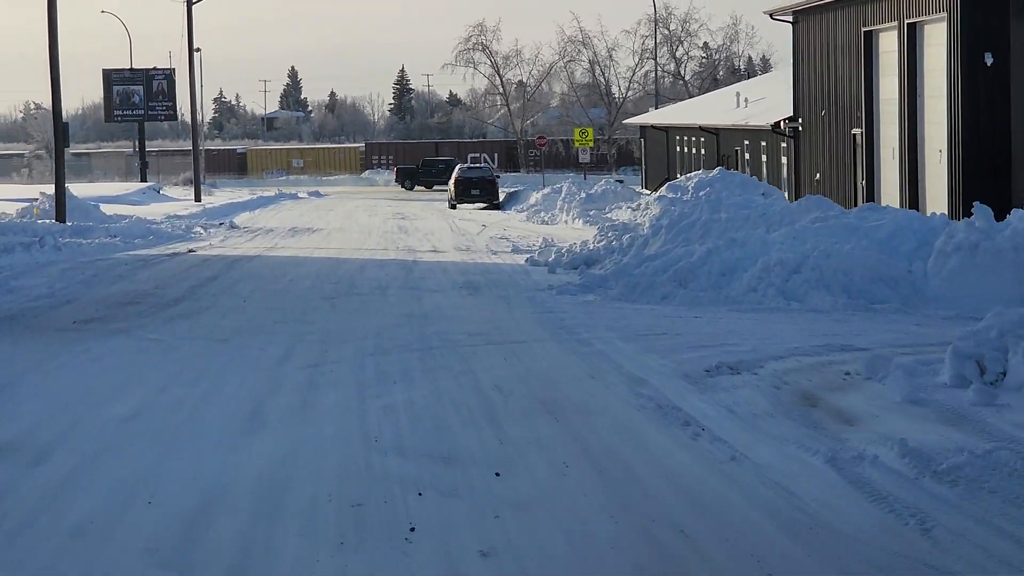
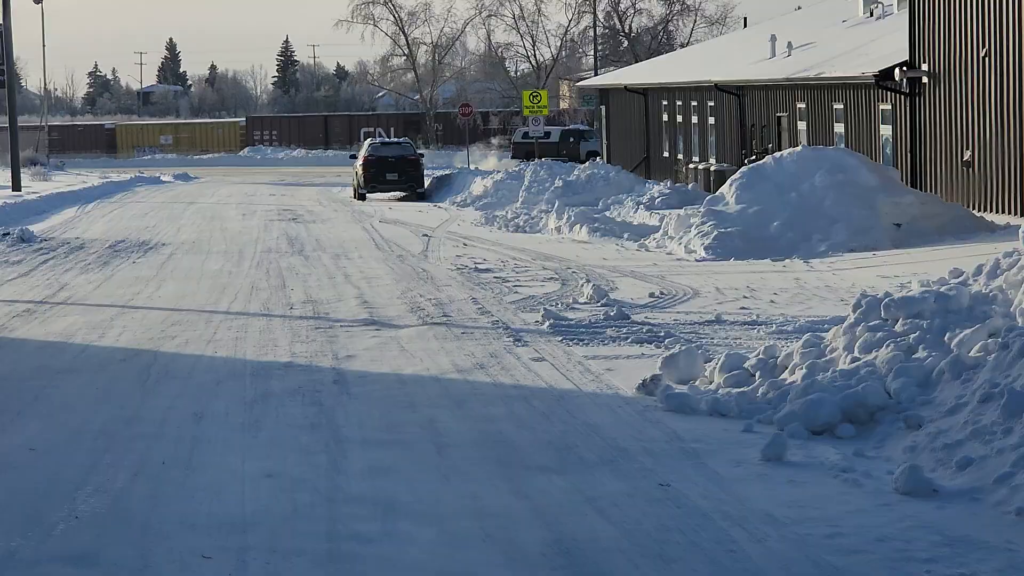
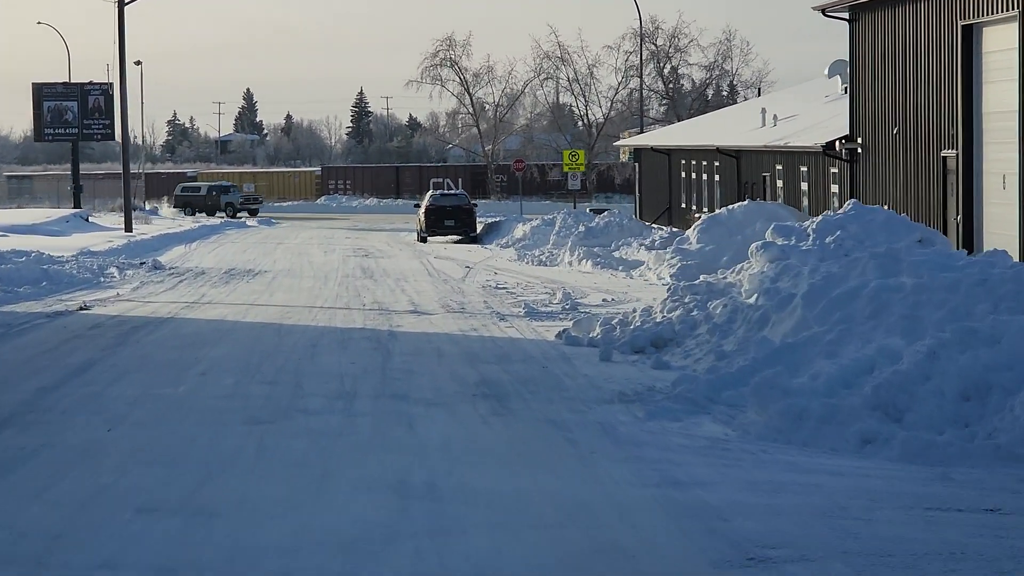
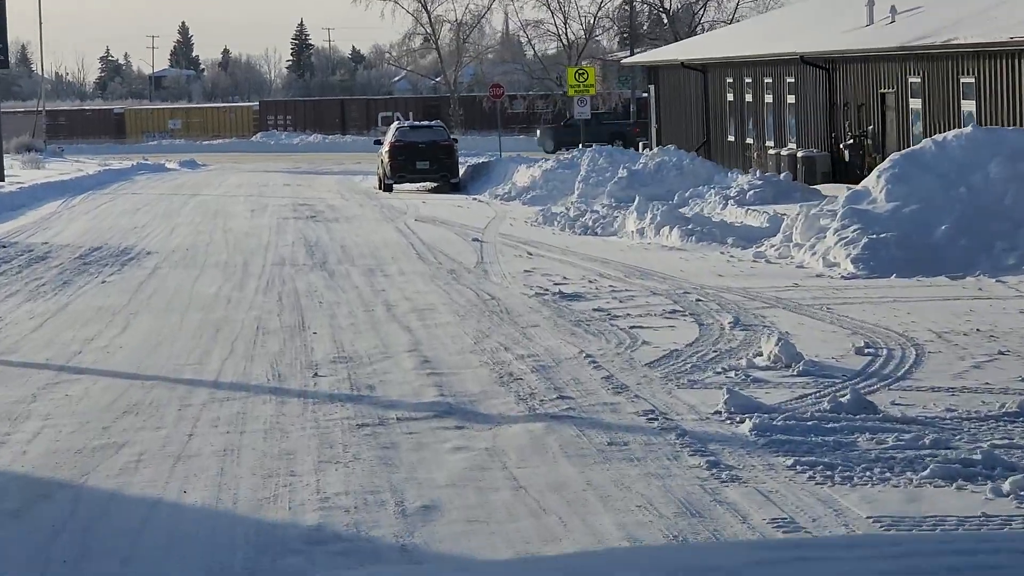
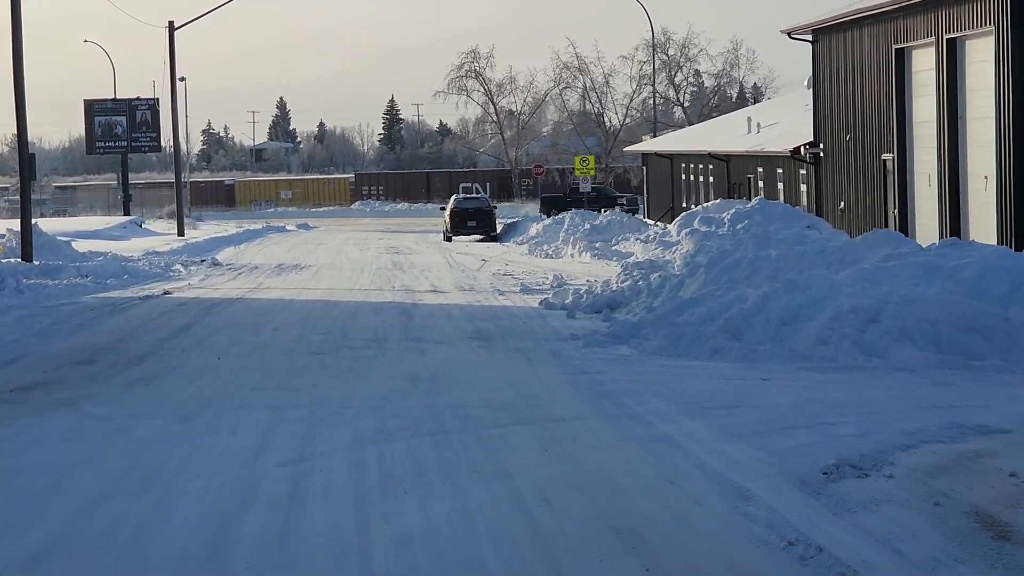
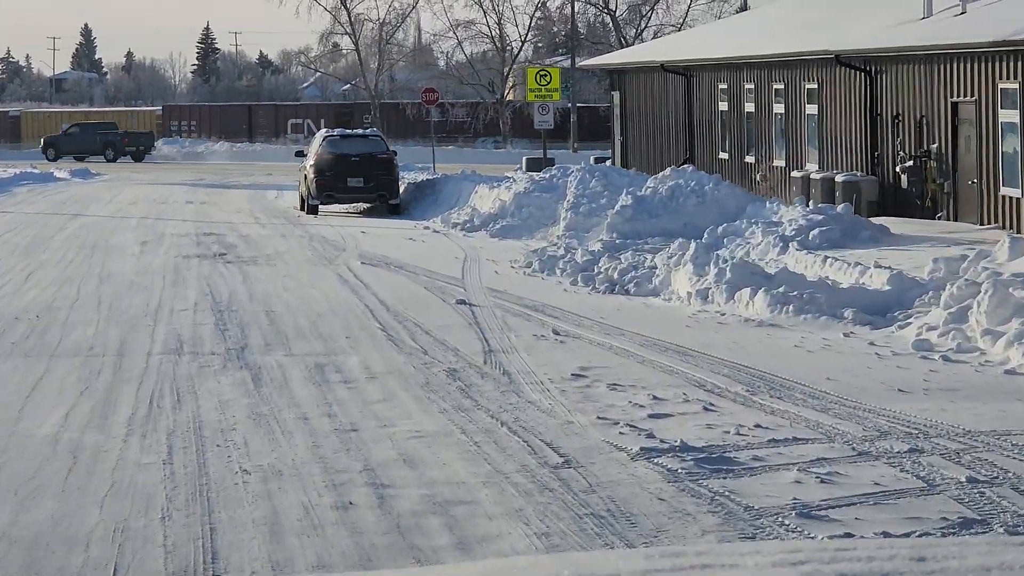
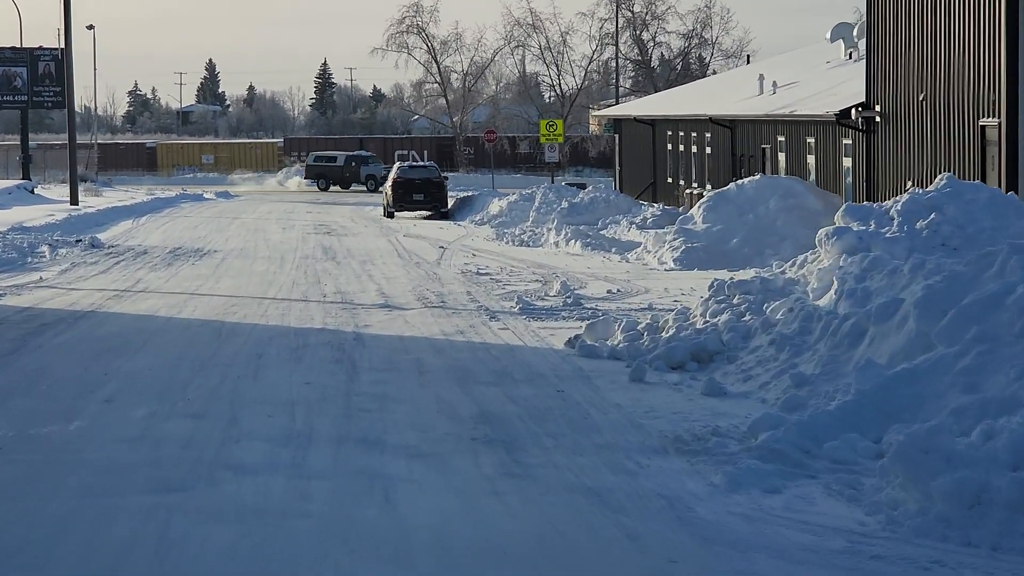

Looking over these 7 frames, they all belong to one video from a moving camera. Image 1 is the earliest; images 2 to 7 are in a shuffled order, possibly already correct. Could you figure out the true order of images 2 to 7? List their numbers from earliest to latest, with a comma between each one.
5, 3, 7, 2, 4, 6
